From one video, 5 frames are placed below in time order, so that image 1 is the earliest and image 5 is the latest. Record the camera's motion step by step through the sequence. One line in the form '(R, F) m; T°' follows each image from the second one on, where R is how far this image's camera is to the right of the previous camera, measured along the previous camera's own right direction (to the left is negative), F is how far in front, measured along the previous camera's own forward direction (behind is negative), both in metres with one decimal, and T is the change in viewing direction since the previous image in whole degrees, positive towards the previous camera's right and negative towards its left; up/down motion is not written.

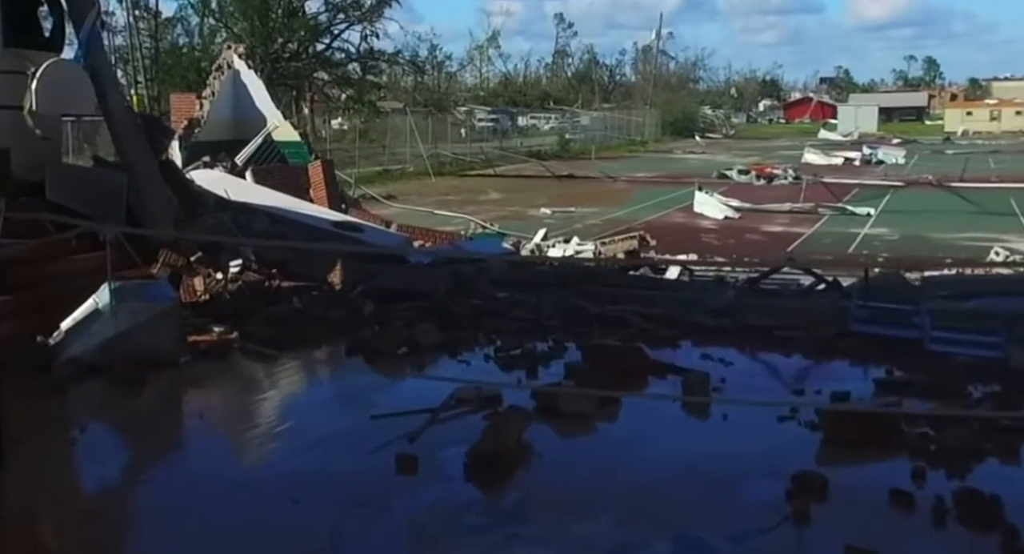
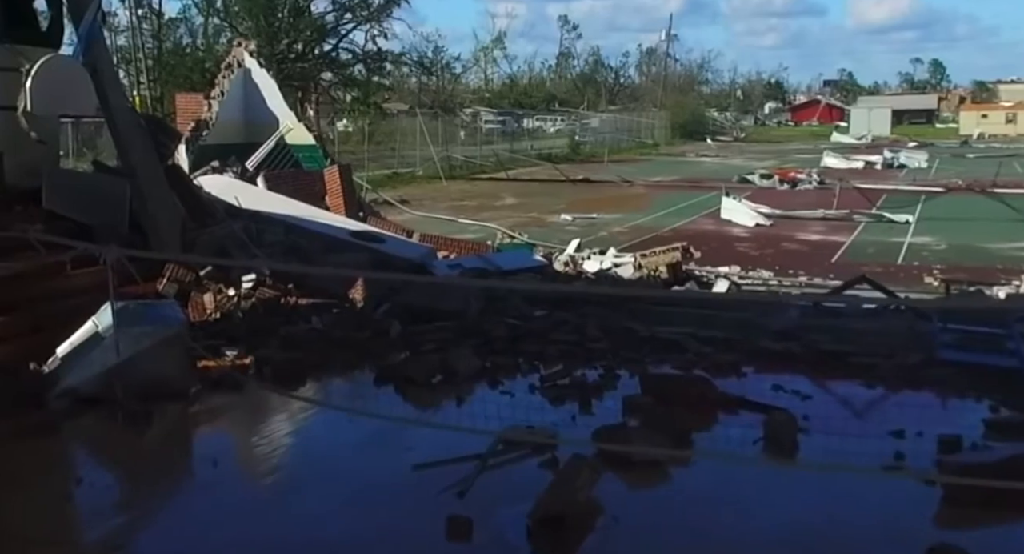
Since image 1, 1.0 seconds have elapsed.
(-0.4, +1.0) m; 0°
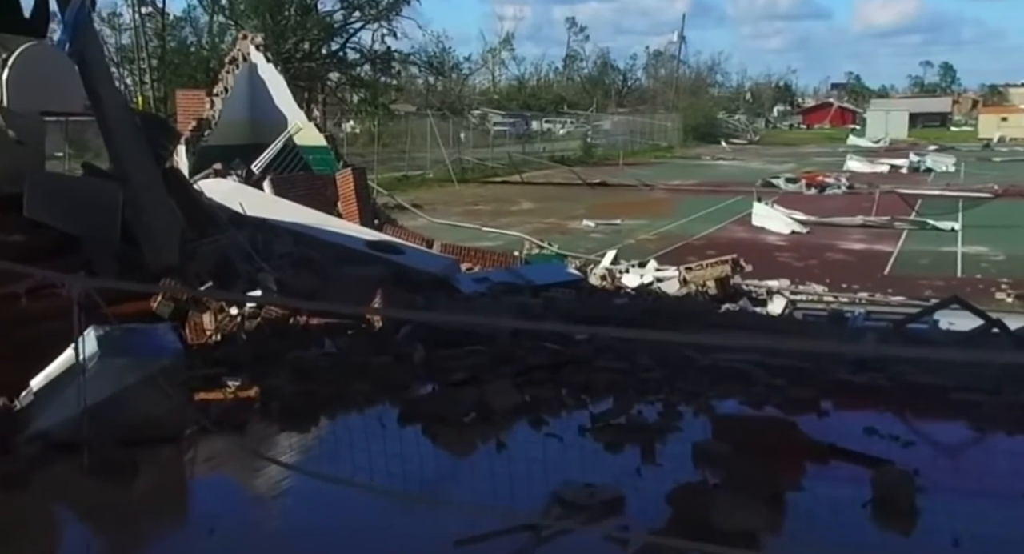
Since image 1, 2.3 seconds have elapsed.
(-0.3, +1.2) m; 0°
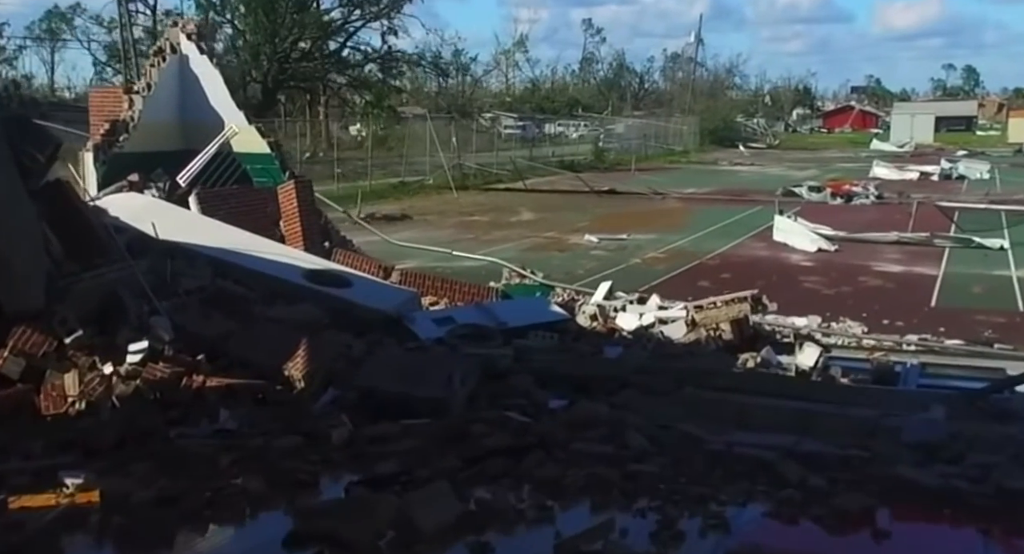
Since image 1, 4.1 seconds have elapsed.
(+0.4, +2.1) m; -1°
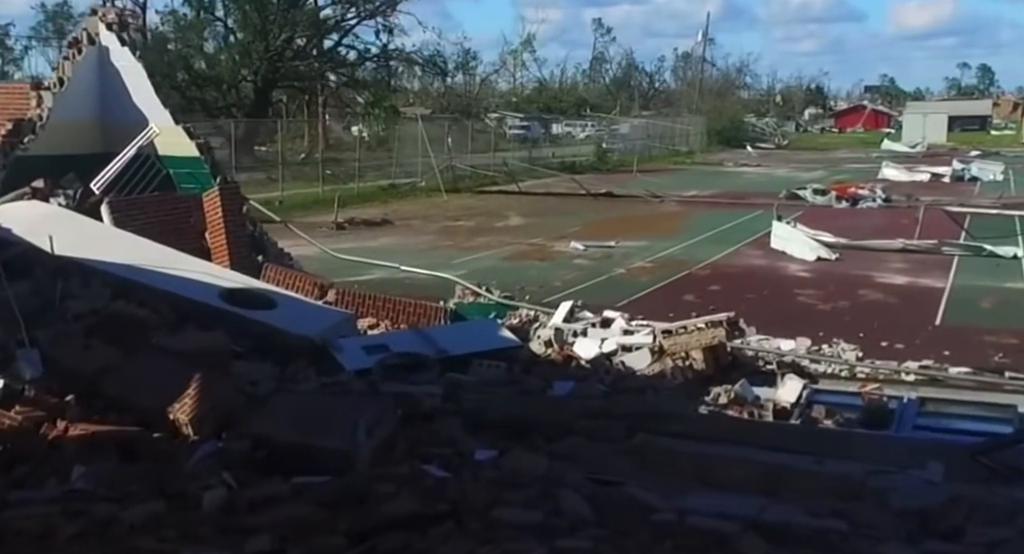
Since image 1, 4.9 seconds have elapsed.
(+0.6, +1.1) m; -1°
